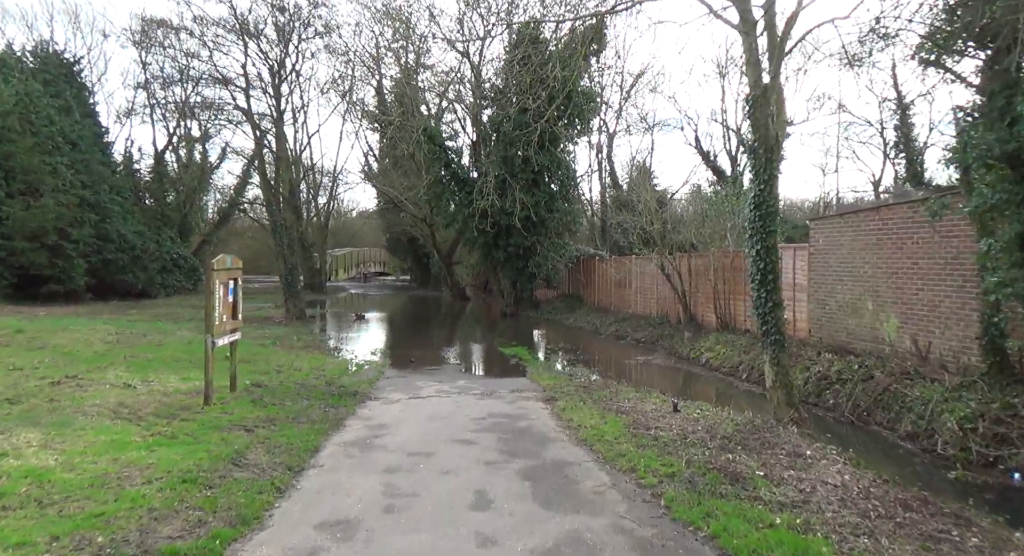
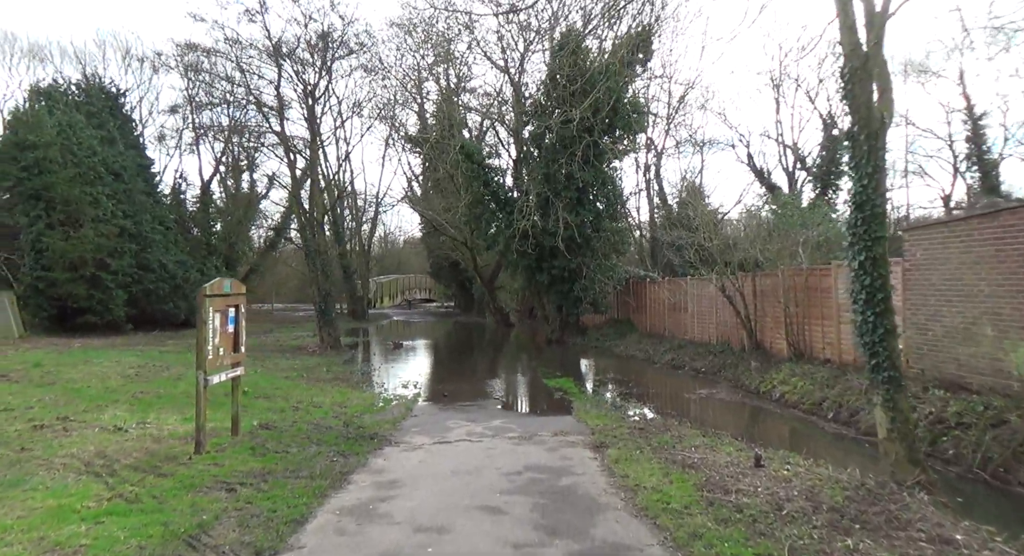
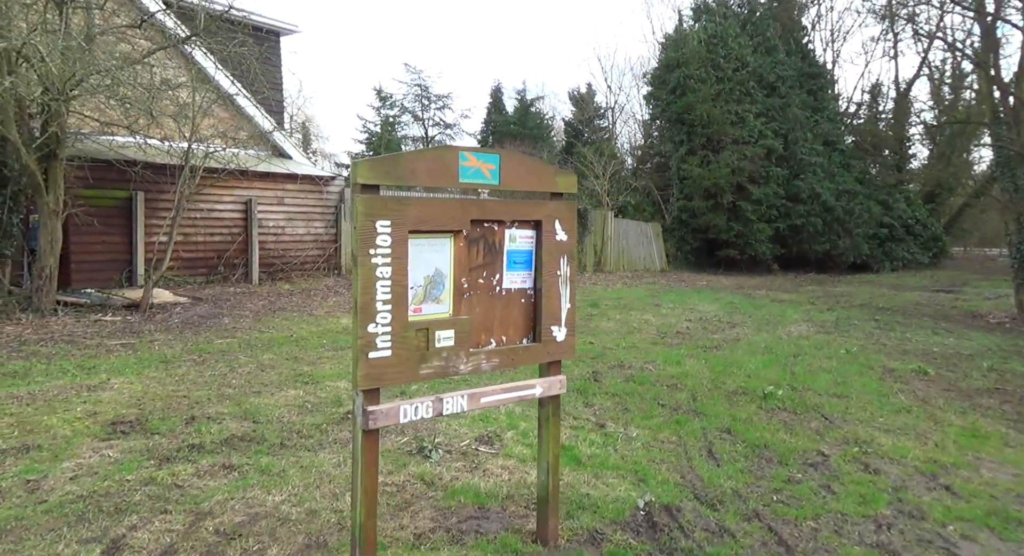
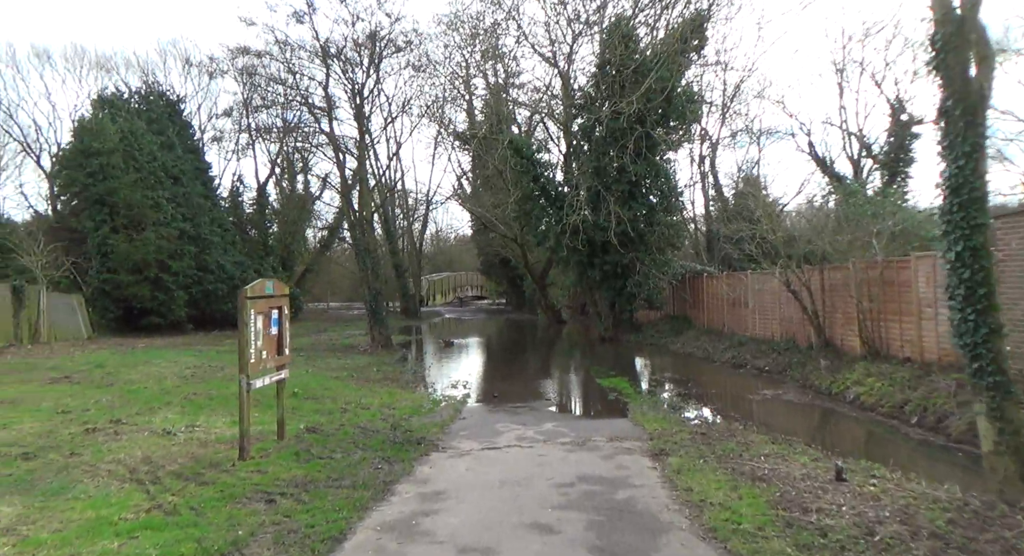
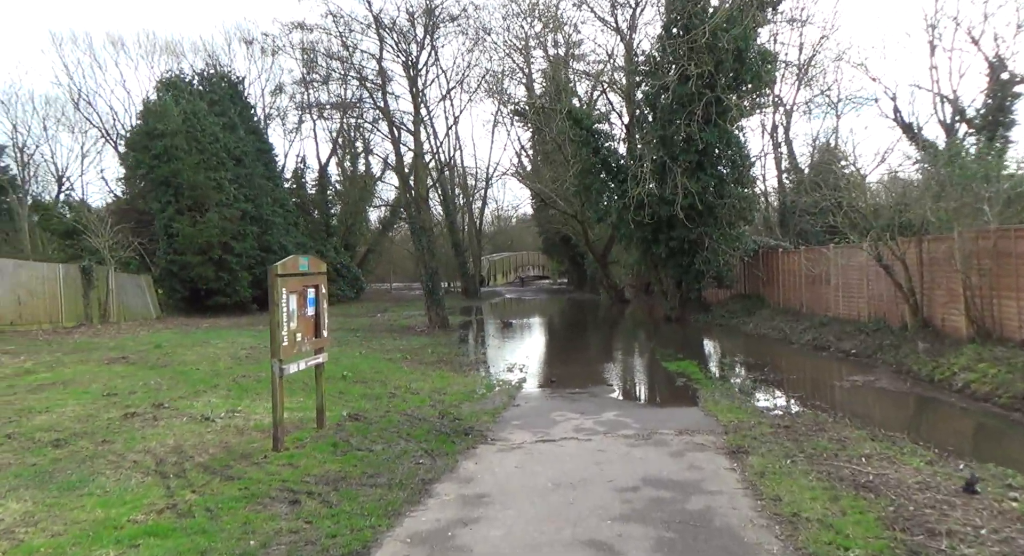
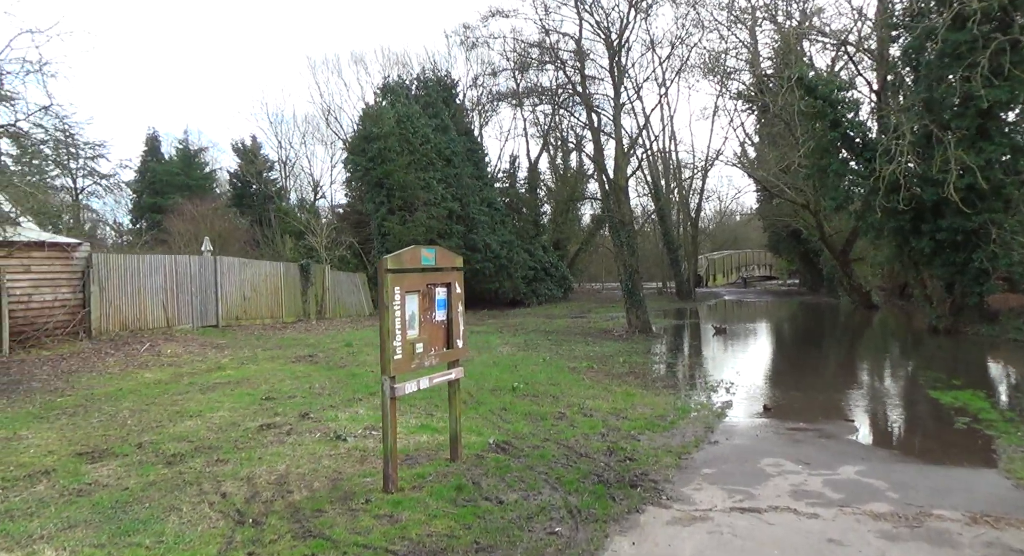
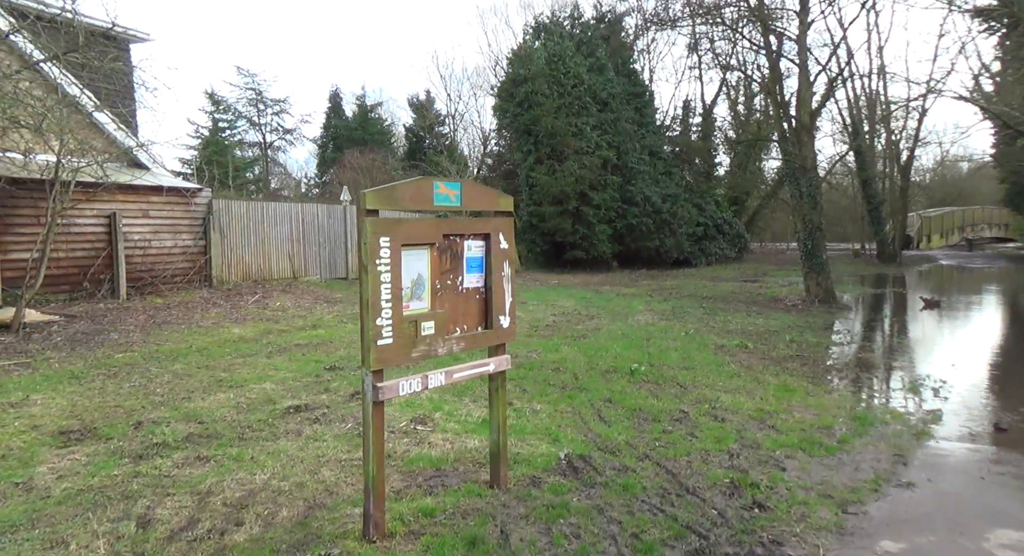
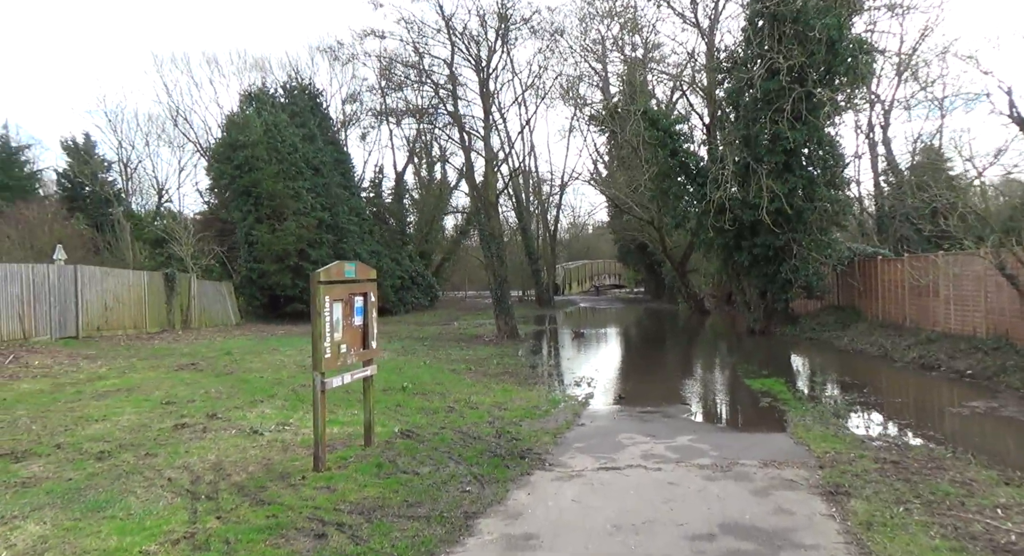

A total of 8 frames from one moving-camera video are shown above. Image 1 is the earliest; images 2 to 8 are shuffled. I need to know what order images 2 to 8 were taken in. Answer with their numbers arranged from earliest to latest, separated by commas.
2, 4, 5, 8, 6, 7, 3
